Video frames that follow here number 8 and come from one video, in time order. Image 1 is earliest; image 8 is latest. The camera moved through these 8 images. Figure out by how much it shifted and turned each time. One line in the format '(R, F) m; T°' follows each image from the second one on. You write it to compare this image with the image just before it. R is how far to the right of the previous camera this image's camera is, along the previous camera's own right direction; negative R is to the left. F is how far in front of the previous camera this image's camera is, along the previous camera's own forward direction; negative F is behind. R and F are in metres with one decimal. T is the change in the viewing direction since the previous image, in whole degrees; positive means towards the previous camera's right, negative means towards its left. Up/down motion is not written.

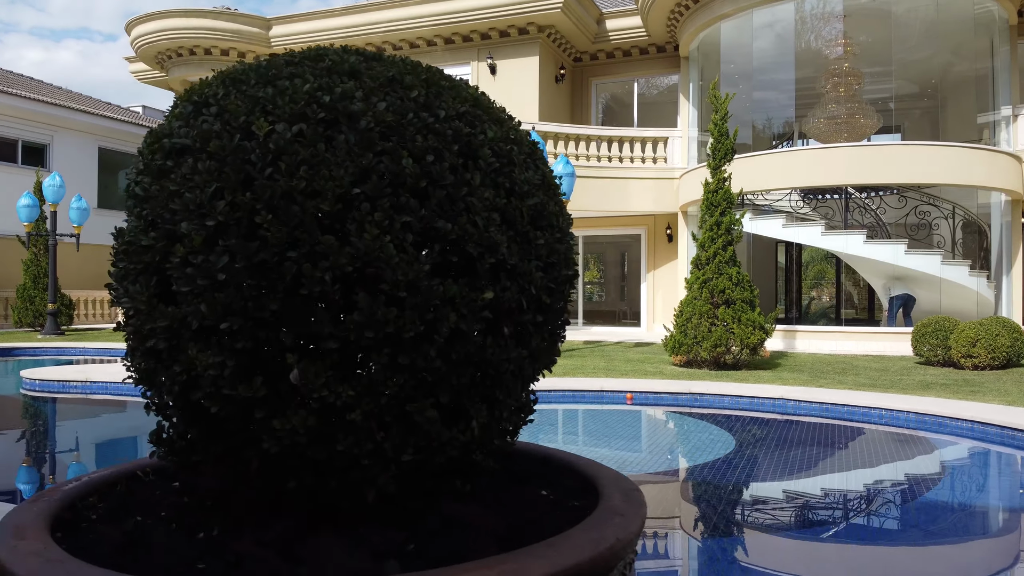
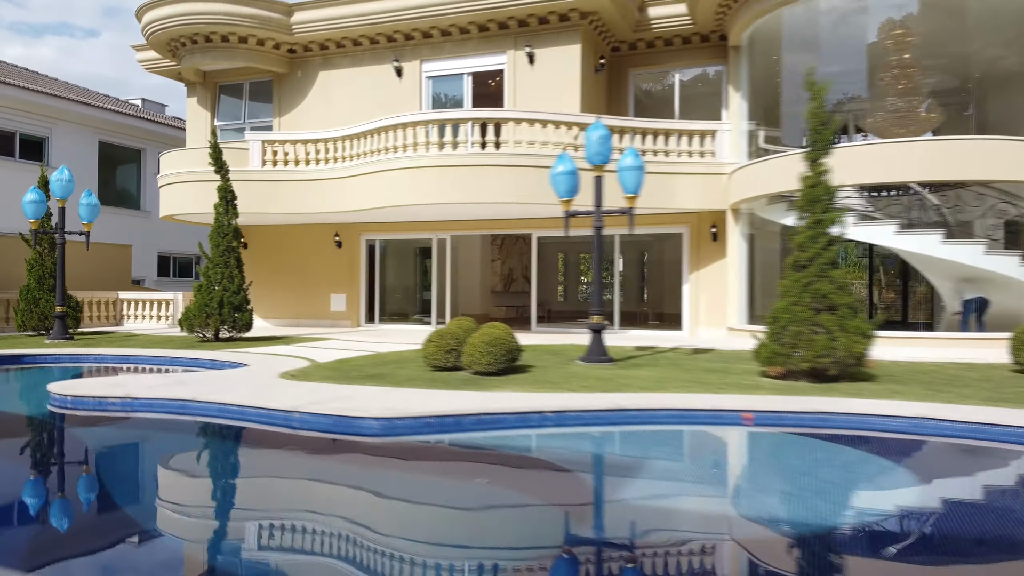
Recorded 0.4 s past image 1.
(-1.0, +0.8) m; +1°
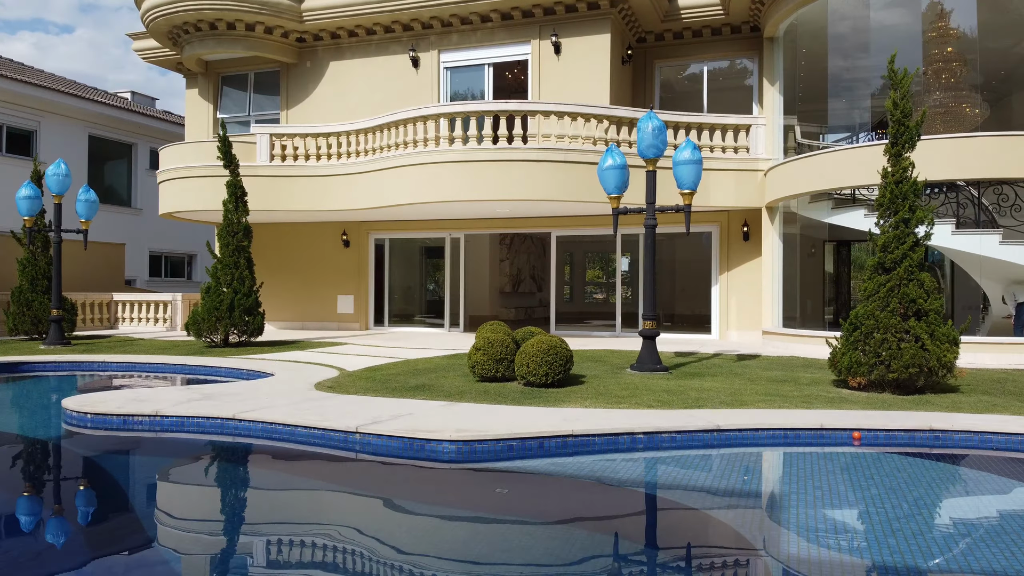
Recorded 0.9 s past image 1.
(-0.8, +0.7) m; +1°
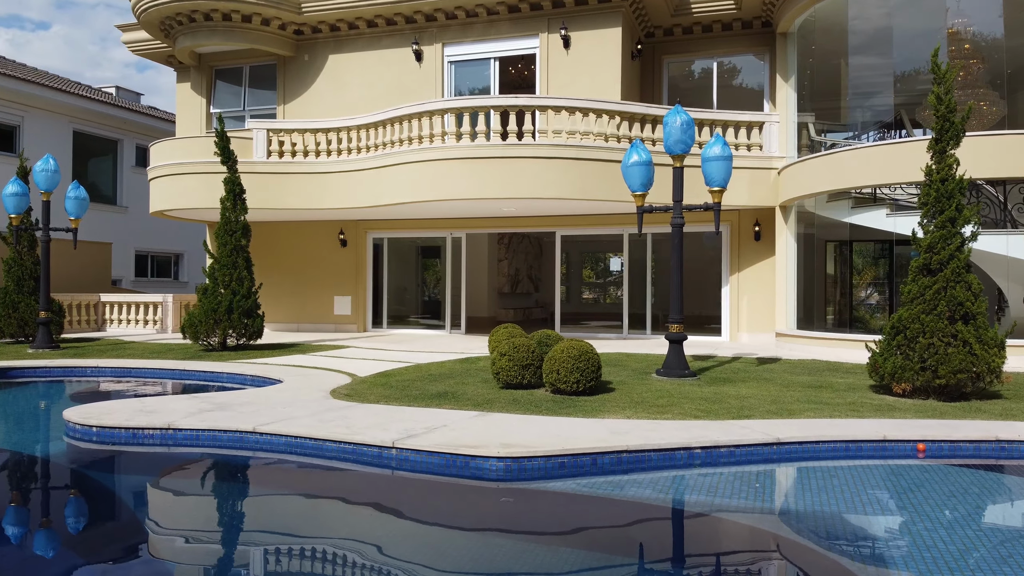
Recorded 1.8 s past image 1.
(-0.4, +0.4) m; +1°
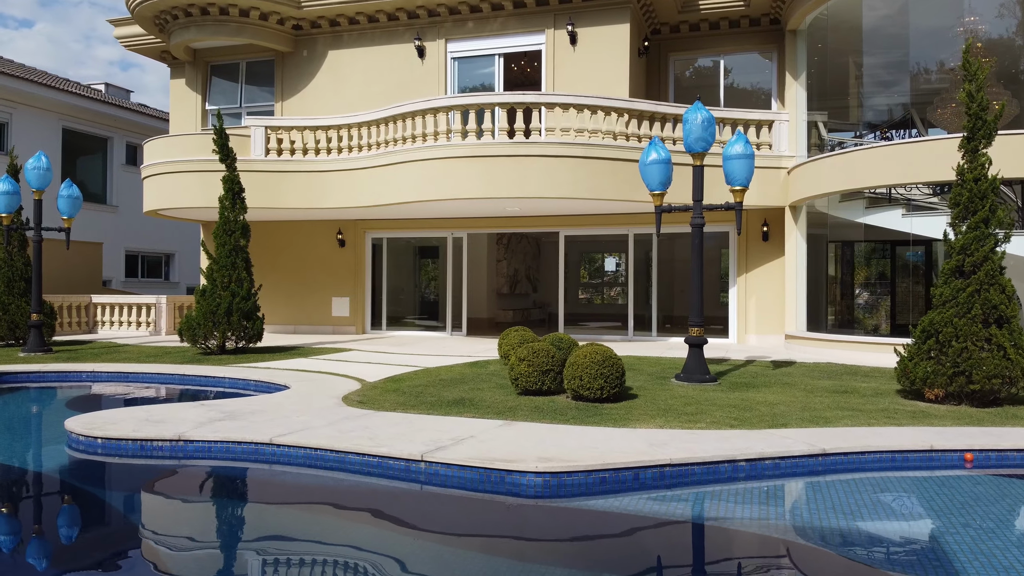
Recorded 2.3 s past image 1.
(-0.3, +0.3) m; +1°
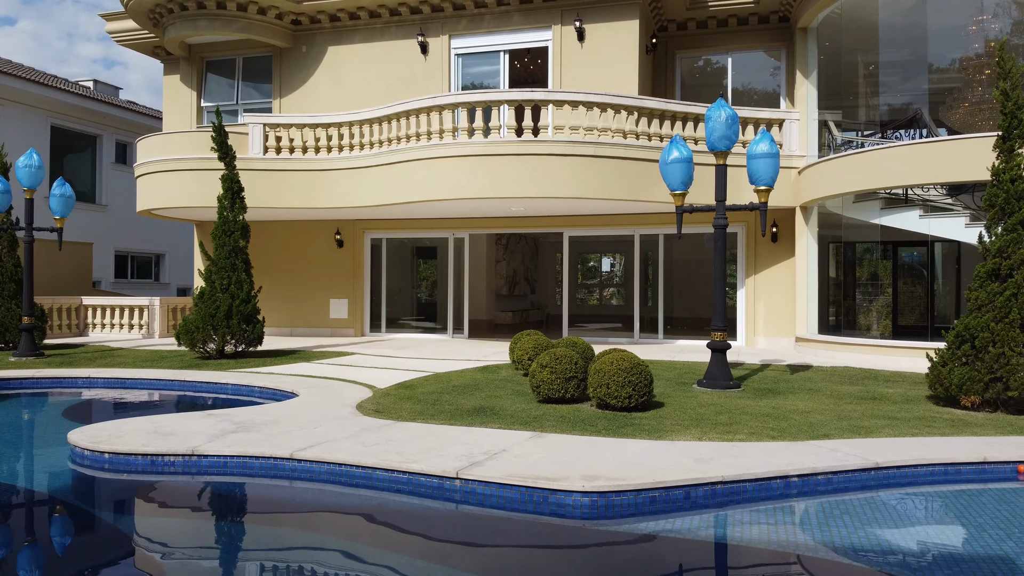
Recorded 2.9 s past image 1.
(-0.3, +0.3) m; +1°
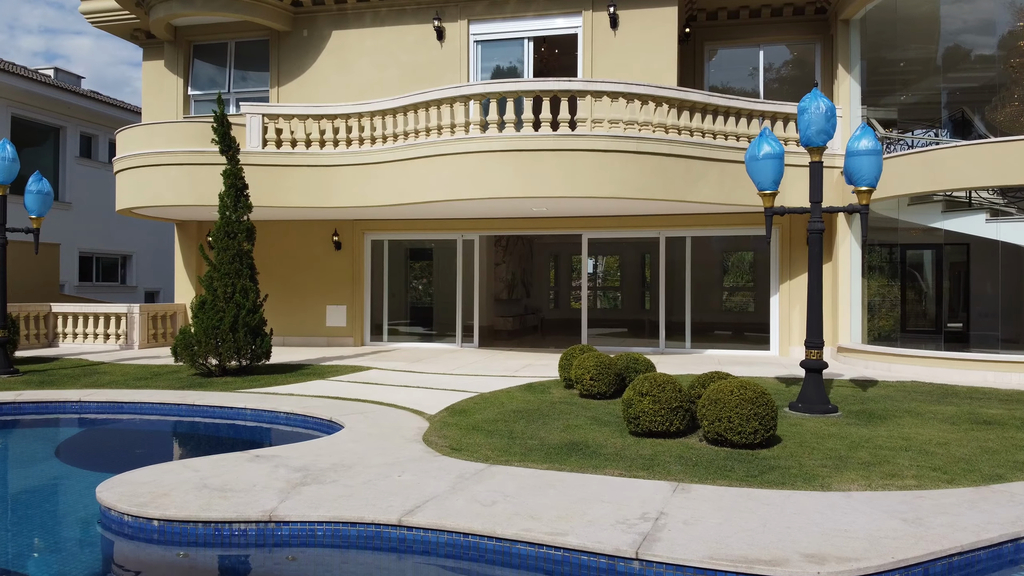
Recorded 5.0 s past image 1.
(-1.1, +1.0) m; +3°
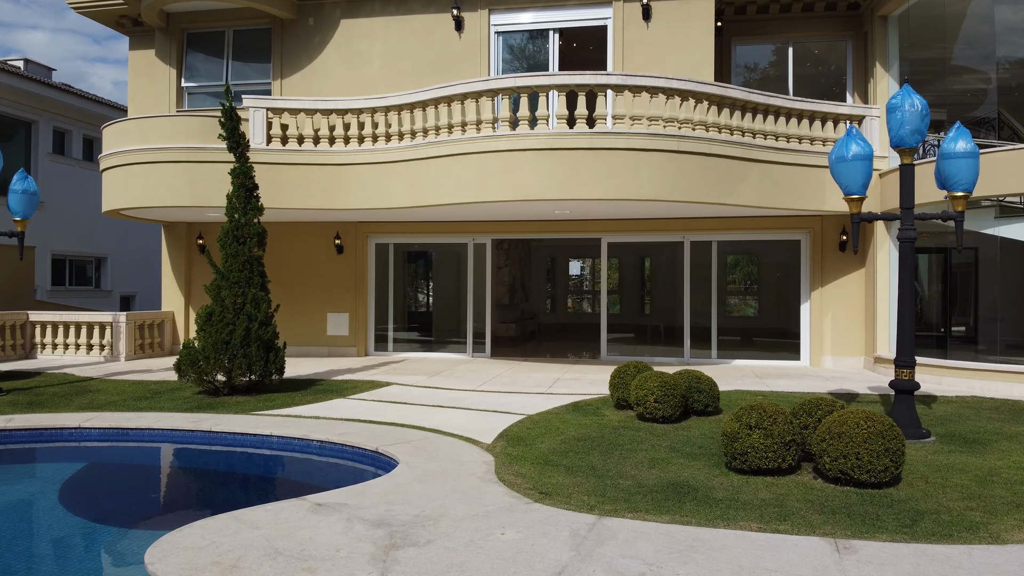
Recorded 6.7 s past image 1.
(-0.8, +0.7) m; +2°
